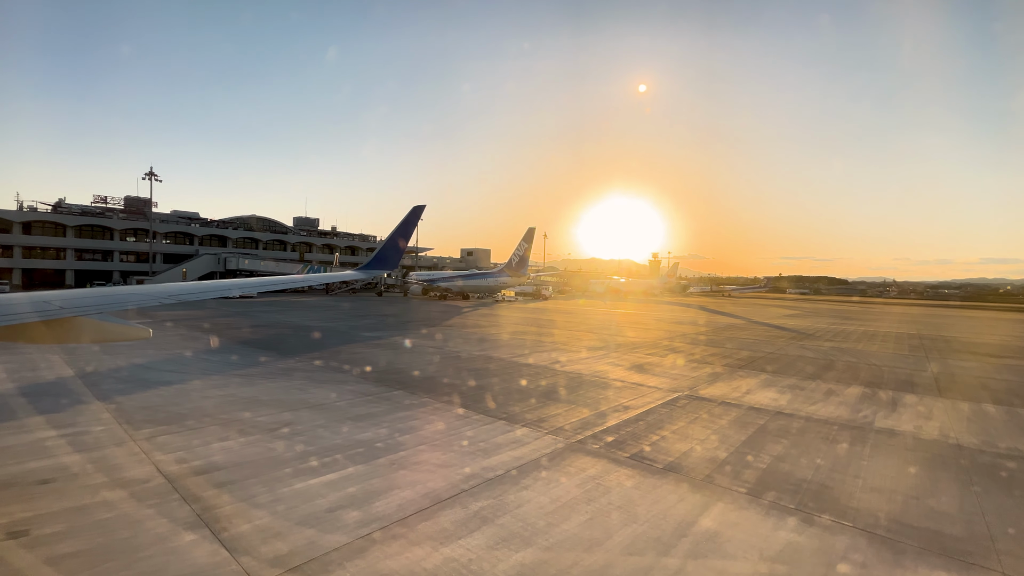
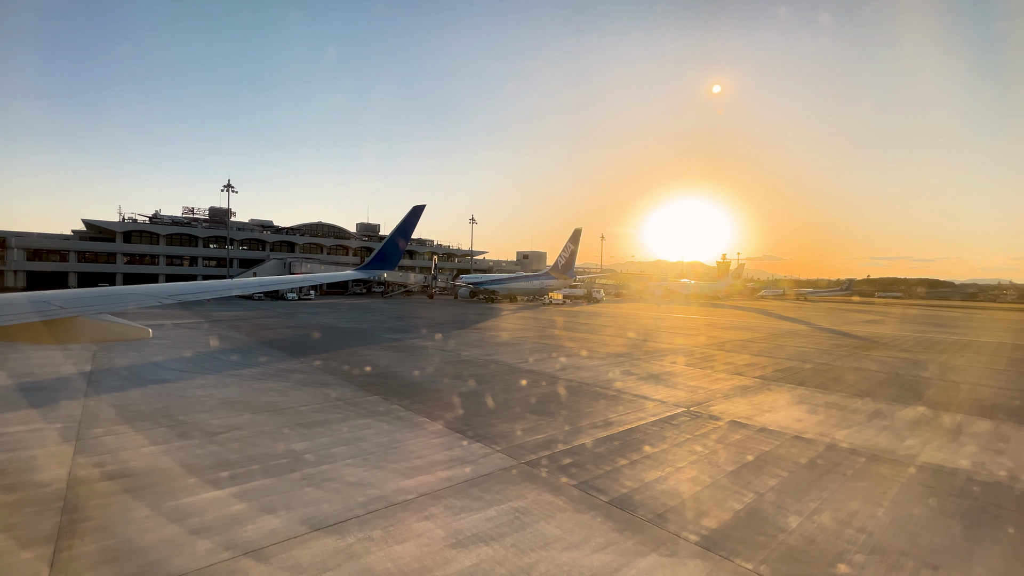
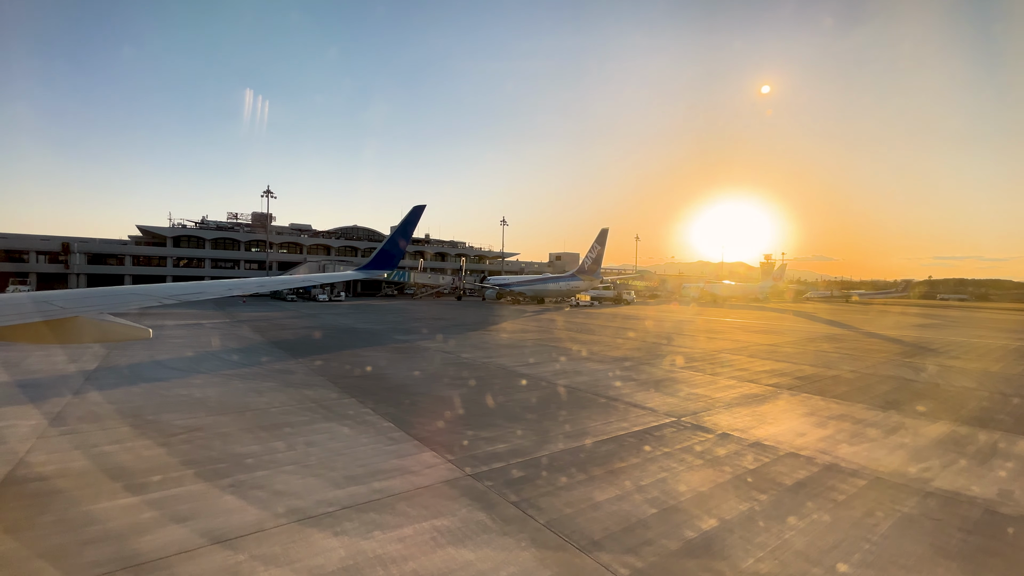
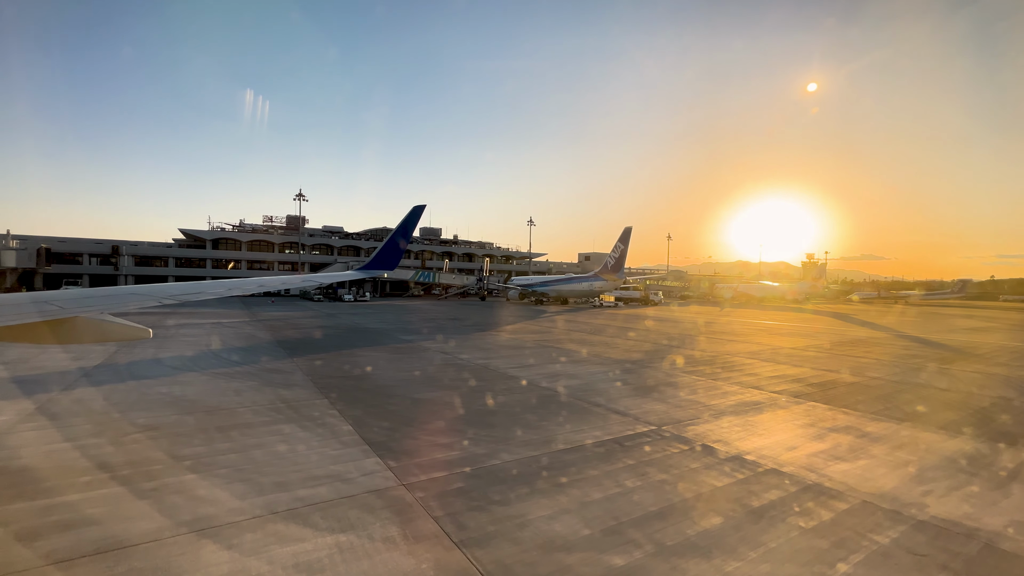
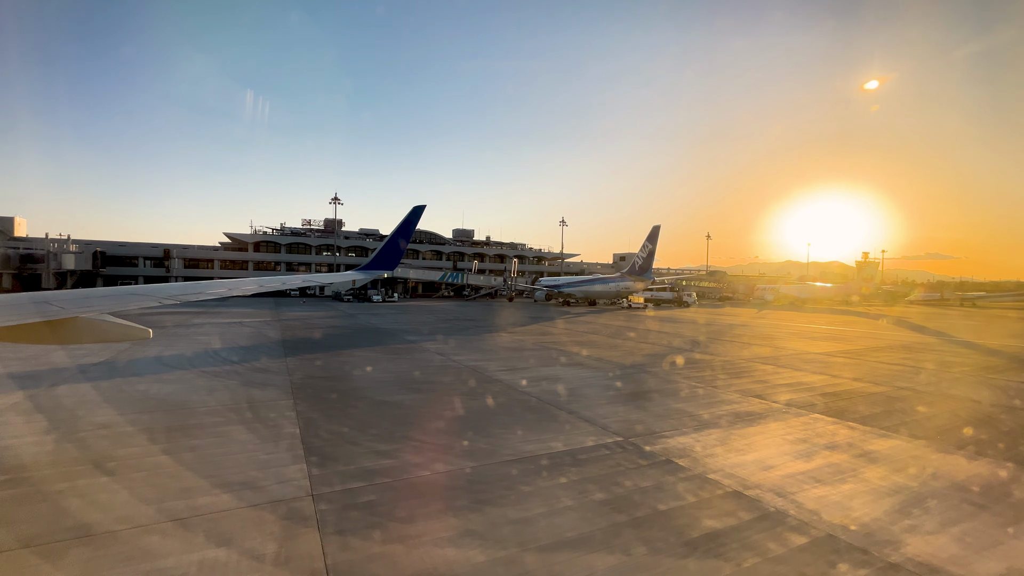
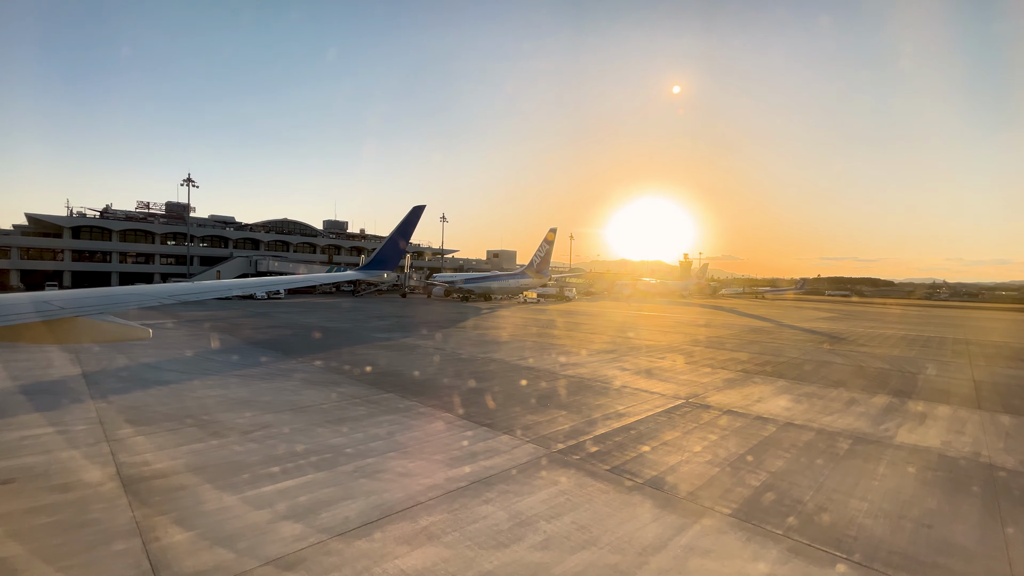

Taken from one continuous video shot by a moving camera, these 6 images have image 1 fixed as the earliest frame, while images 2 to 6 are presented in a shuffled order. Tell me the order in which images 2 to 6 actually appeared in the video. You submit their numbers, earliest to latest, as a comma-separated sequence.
6, 2, 3, 4, 5
